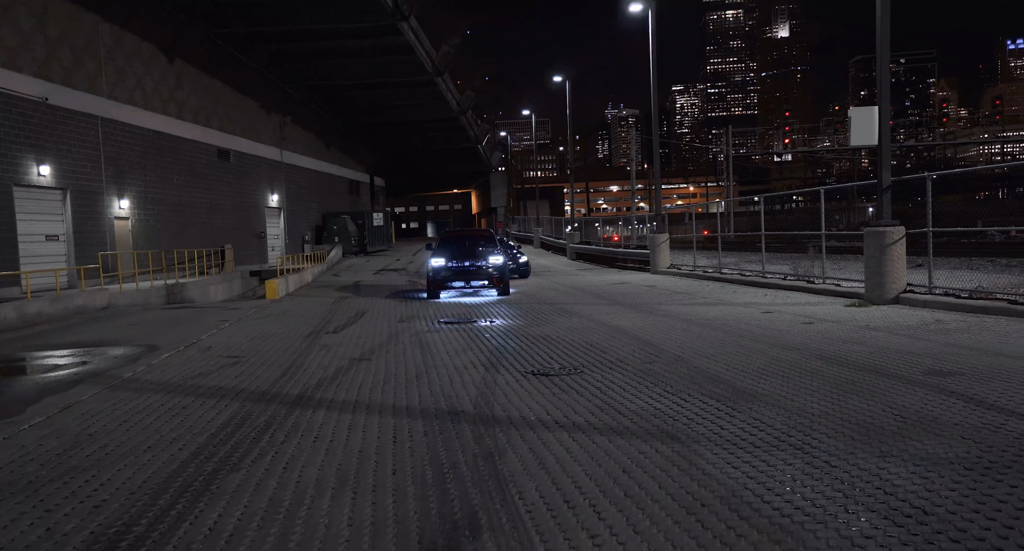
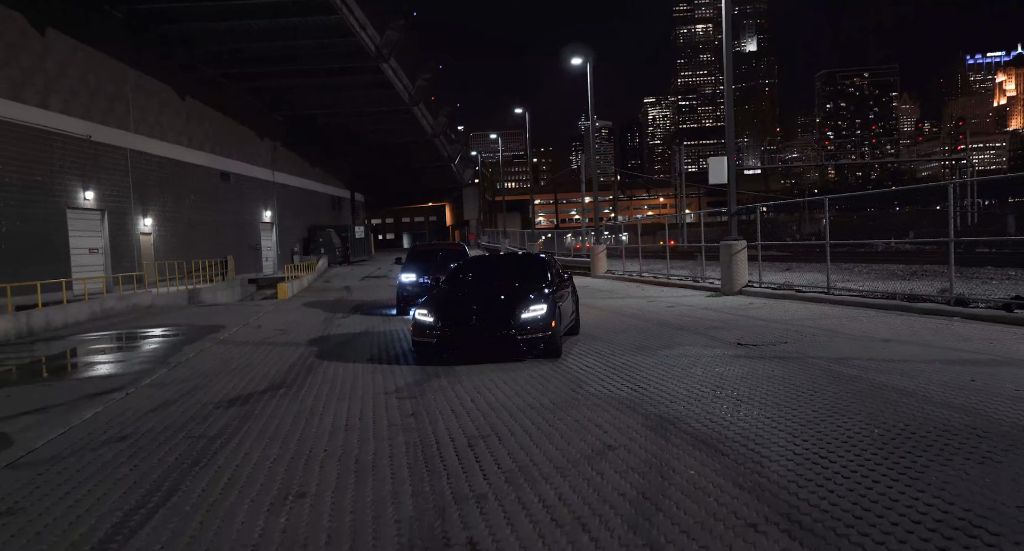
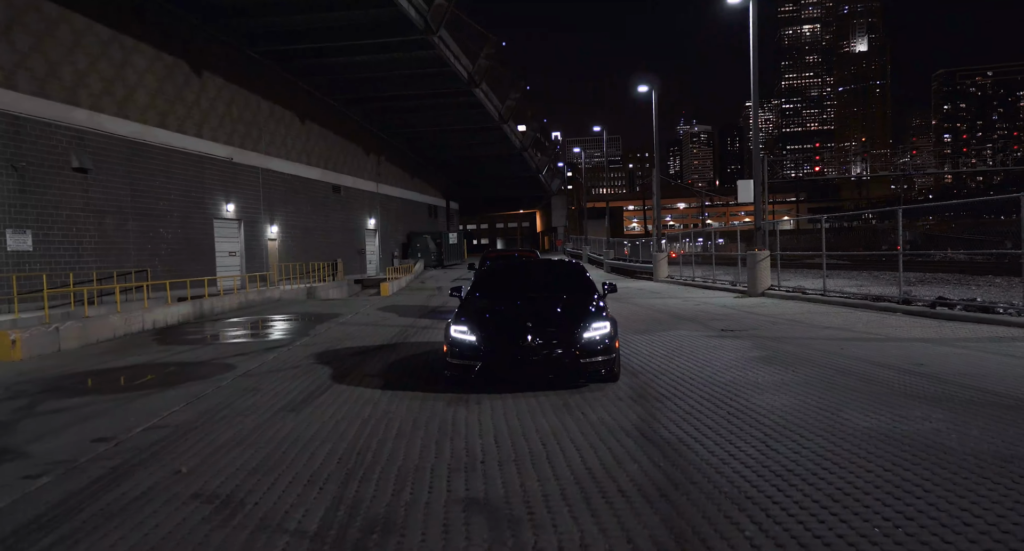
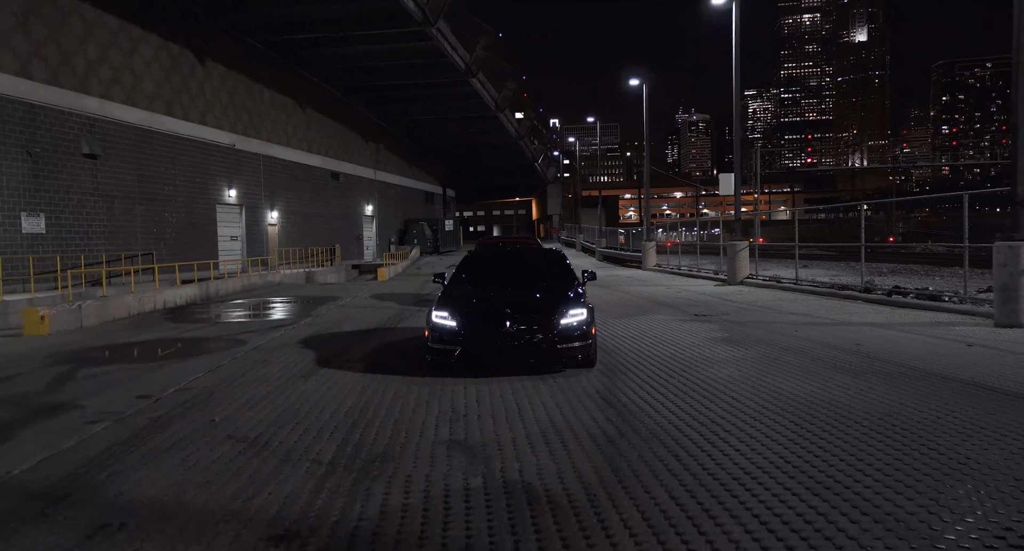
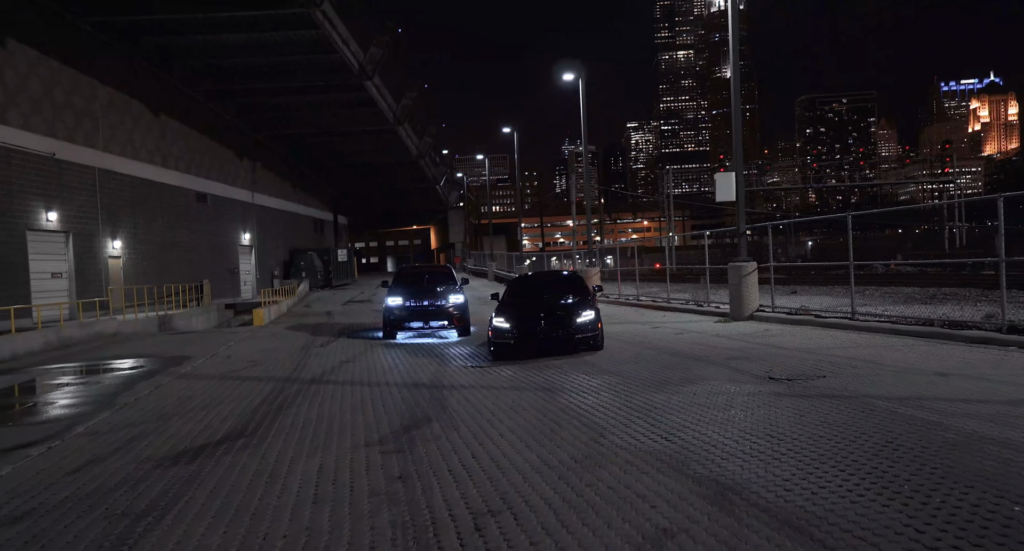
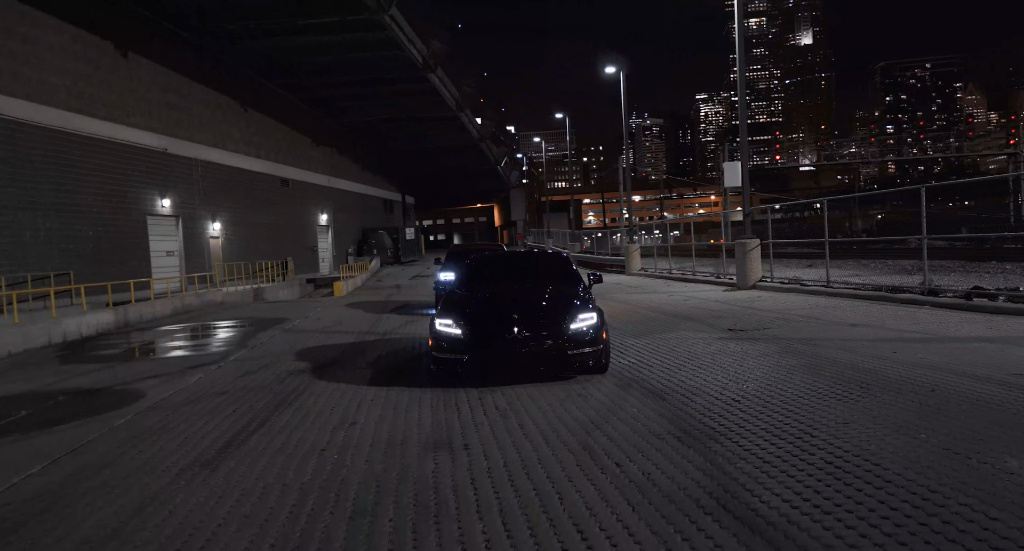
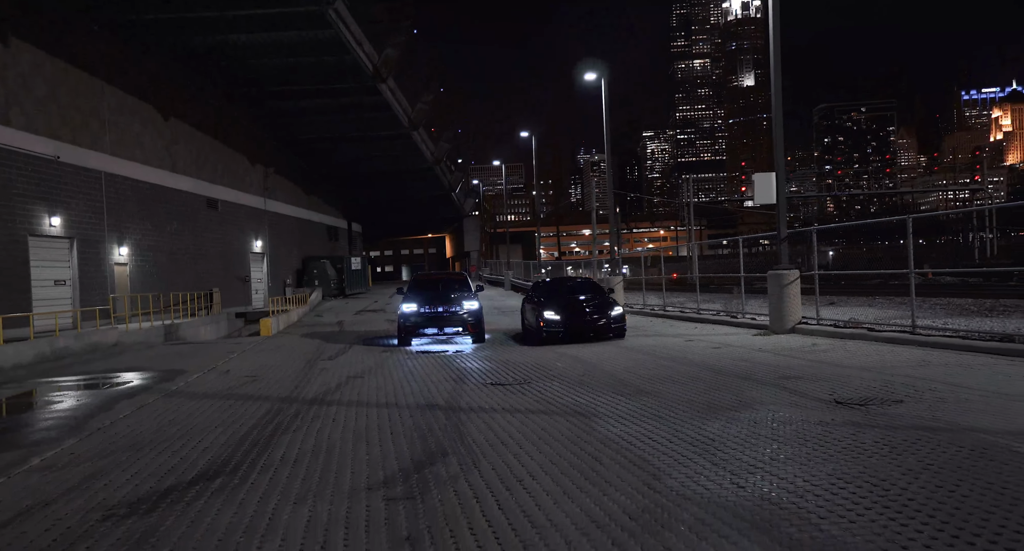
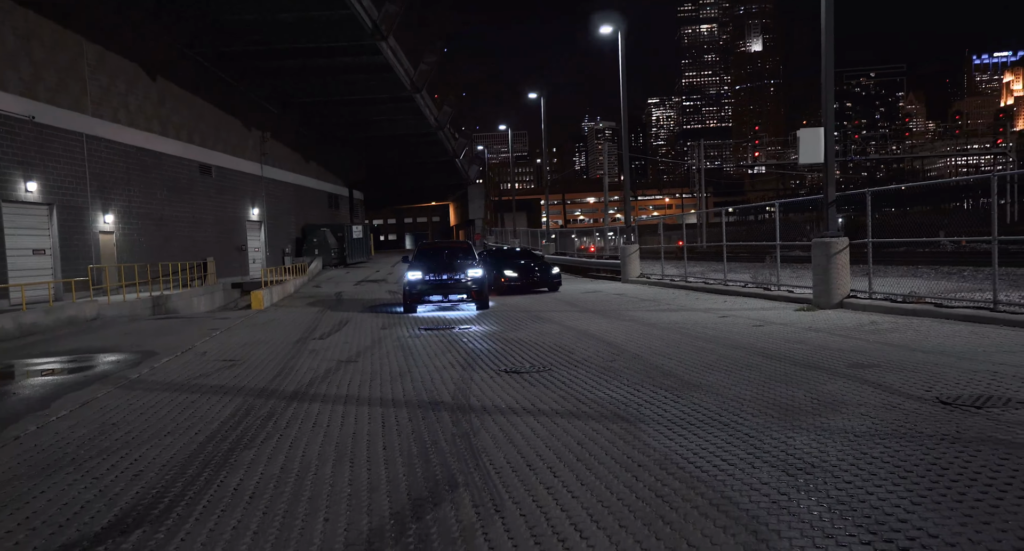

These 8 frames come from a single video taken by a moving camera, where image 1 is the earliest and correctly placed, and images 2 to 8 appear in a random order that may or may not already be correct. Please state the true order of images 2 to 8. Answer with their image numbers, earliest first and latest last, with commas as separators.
8, 7, 5, 2, 6, 3, 4
